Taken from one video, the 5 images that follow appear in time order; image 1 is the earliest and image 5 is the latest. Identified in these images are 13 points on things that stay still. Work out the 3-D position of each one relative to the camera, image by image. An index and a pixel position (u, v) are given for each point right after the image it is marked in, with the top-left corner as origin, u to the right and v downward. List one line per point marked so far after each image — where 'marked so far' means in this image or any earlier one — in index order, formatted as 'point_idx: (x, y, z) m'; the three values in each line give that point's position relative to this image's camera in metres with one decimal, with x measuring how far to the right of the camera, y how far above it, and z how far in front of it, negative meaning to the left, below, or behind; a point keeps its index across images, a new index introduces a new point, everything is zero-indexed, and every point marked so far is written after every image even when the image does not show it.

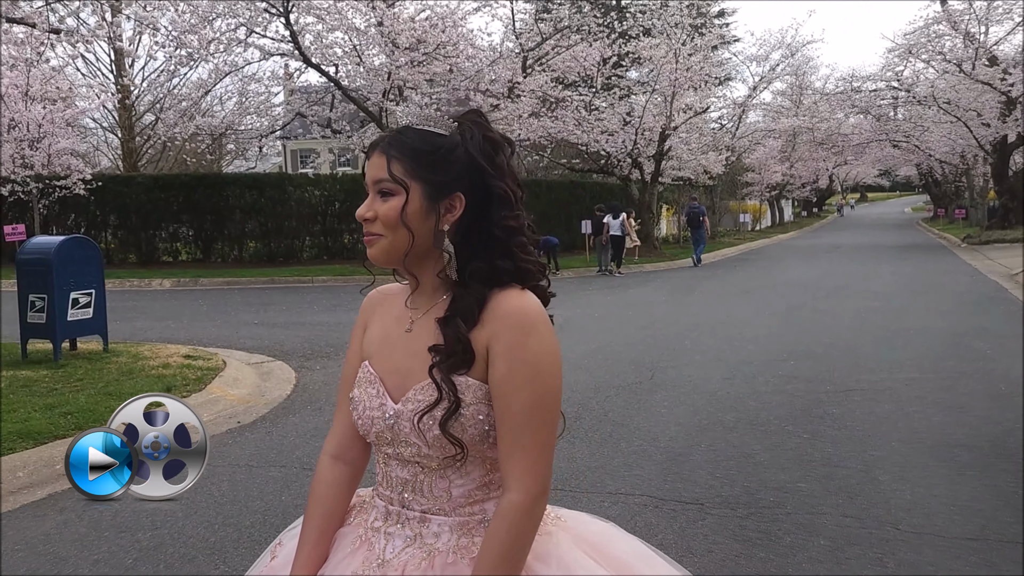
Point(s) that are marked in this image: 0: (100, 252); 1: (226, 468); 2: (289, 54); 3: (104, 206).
0: (-4.3, +0.4, +8.0) m
1: (-1.8, -1.1, +4.9) m
2: (-4.9, +5.3, +17.2) m
3: (-10.2, +2.1, +19.3) m
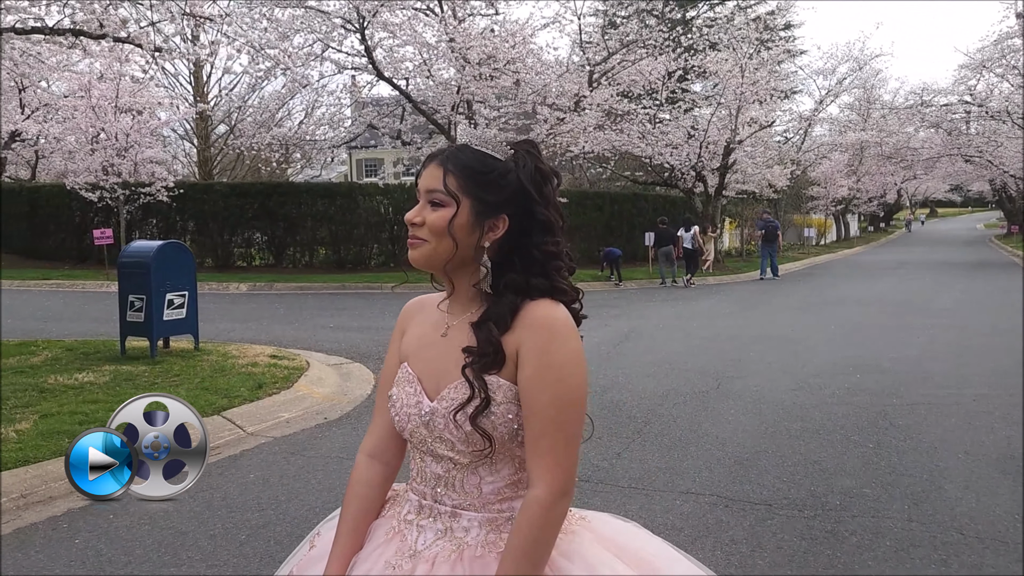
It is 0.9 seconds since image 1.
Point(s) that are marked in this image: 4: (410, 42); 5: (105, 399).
0: (-3.6, +0.4, +8.6) m
1: (-1.3, -1.2, +5.2) m
2: (-3.4, +5.2, +17.9) m
3: (-8.6, +2.0, +20.3) m
4: (-2.4, +5.8, +17.9) m
5: (-3.4, -0.9, +6.3) m
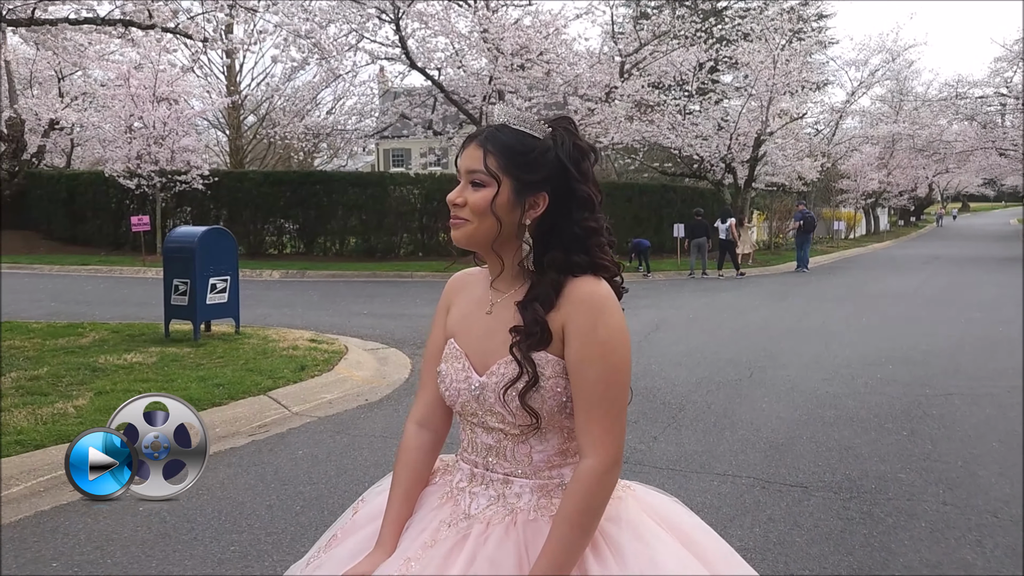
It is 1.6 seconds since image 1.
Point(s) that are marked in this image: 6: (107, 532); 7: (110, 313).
0: (-3.2, +0.5, +8.8) m
1: (-1.0, -1.1, +5.4) m
2: (-2.7, +5.4, +18.0) m
3: (-7.8, +2.4, +20.7) m
4: (-1.6, +6.1, +18.1) m
5: (-3.1, -0.8, +6.6) m
6: (-2.0, -1.2, +3.9) m
7: (-5.8, -0.4, +11.1) m
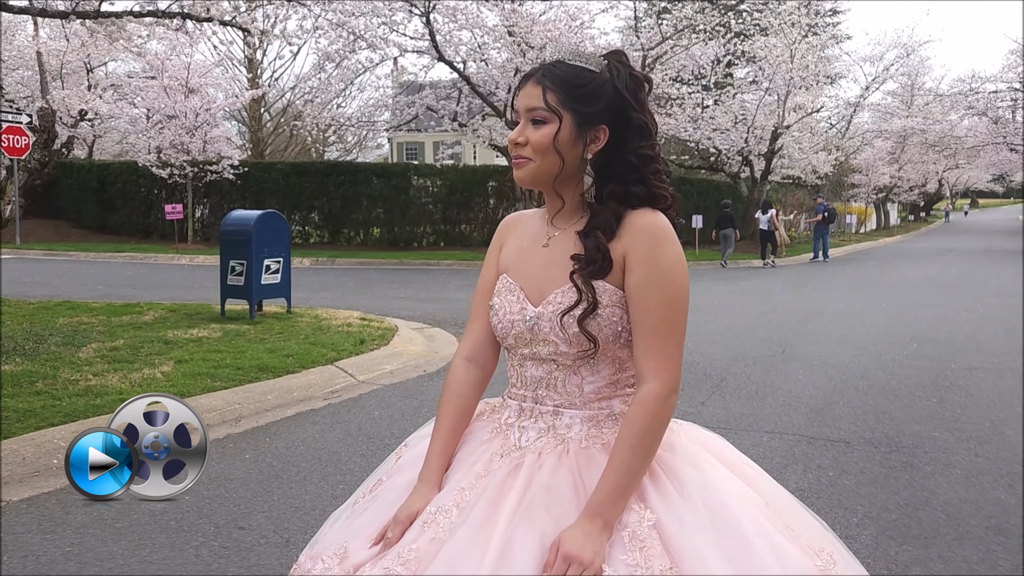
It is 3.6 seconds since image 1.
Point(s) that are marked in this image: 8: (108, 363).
0: (-2.7, +0.8, +9.3) m
1: (-0.6, -0.9, +5.8) m
2: (-2.1, +5.7, +18.4) m
3: (-7.3, +2.7, +21.1) m
4: (-1.1, +6.3, +18.4) m
5: (-2.6, -0.6, +7.0) m
6: (-1.6, -1.0, +4.3) m
7: (-5.3, -0.1, +11.6) m
8: (-3.4, -0.6, +6.4) m
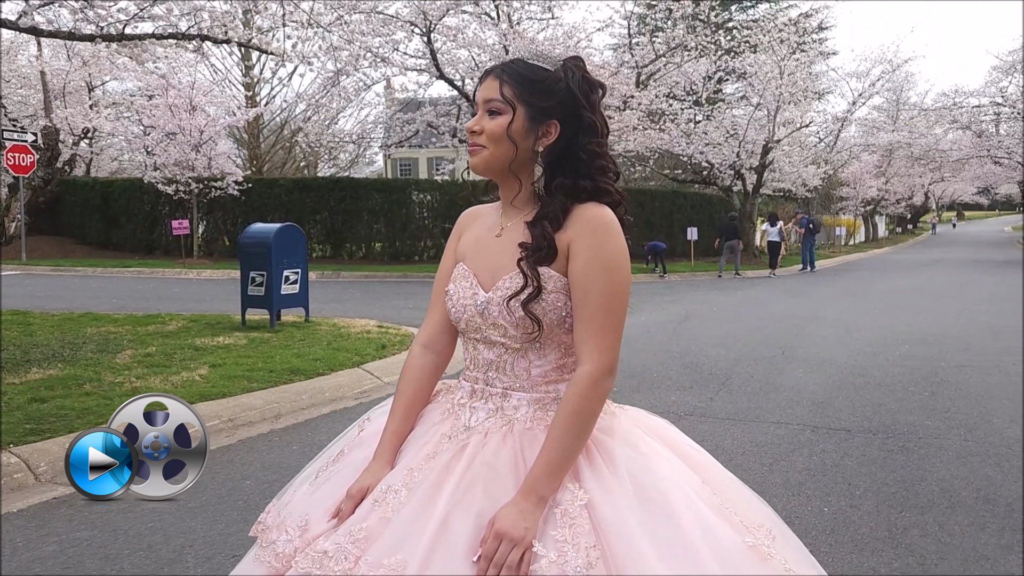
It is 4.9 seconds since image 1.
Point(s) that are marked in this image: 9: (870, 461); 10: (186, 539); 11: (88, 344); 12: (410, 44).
0: (-2.6, +0.6, +9.6) m
1: (-0.4, -0.9, +6.2) m
2: (-2.1, +5.4, +18.9) m
3: (-7.3, +2.3, +21.5) m
4: (-1.1, +6.0, +18.9) m
5: (-2.5, -0.6, +7.4) m
6: (-1.4, -1.1, +4.7) m
7: (-5.2, -0.3, +11.9) m
8: (-3.2, -0.7, +6.7) m
9: (+2.1, -1.0, +4.5) m
10: (-1.5, -1.2, +3.5) m
11: (-4.3, -0.6, +7.7) m
12: (-2.5, +5.9, +18.5) m
